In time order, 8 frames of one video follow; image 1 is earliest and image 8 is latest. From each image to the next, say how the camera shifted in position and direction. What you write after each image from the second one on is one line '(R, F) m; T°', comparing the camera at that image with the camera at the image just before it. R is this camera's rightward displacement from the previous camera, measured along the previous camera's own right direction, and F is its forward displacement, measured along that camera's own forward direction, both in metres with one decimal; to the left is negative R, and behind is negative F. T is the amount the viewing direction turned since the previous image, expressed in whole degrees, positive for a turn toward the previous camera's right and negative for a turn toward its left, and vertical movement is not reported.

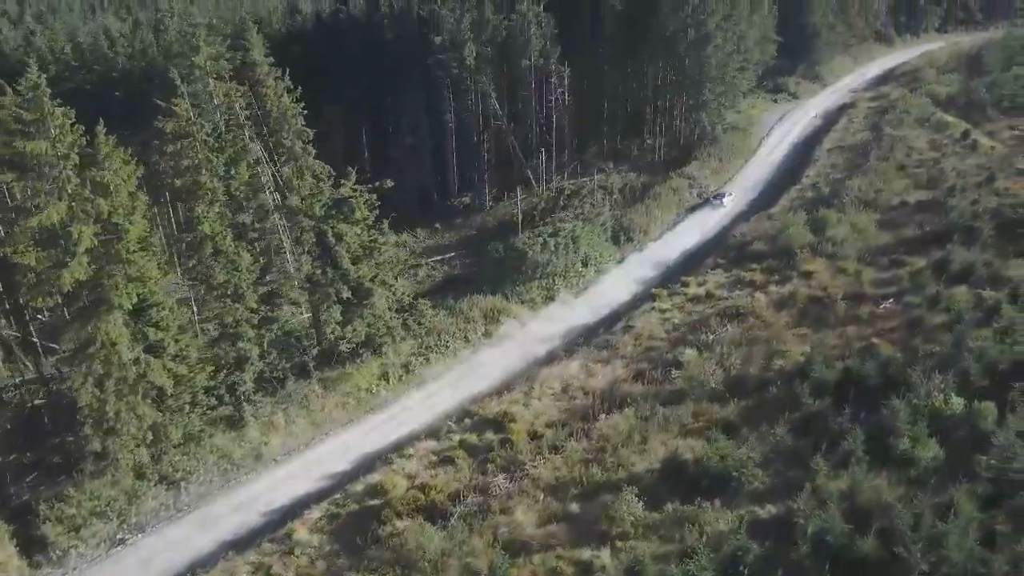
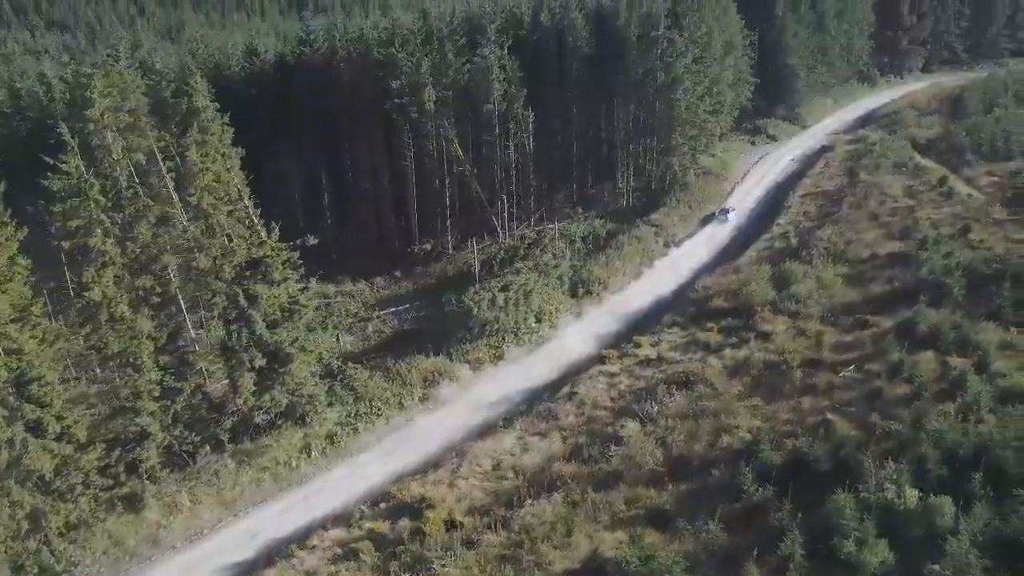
(+1.6, +1.4) m; 0°
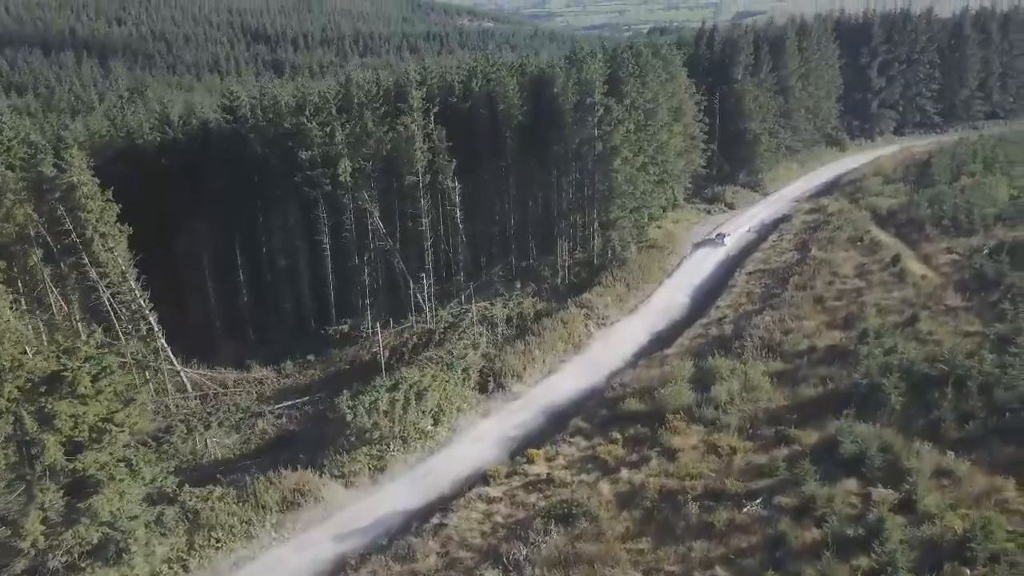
(+2.9, +2.6) m; 0°
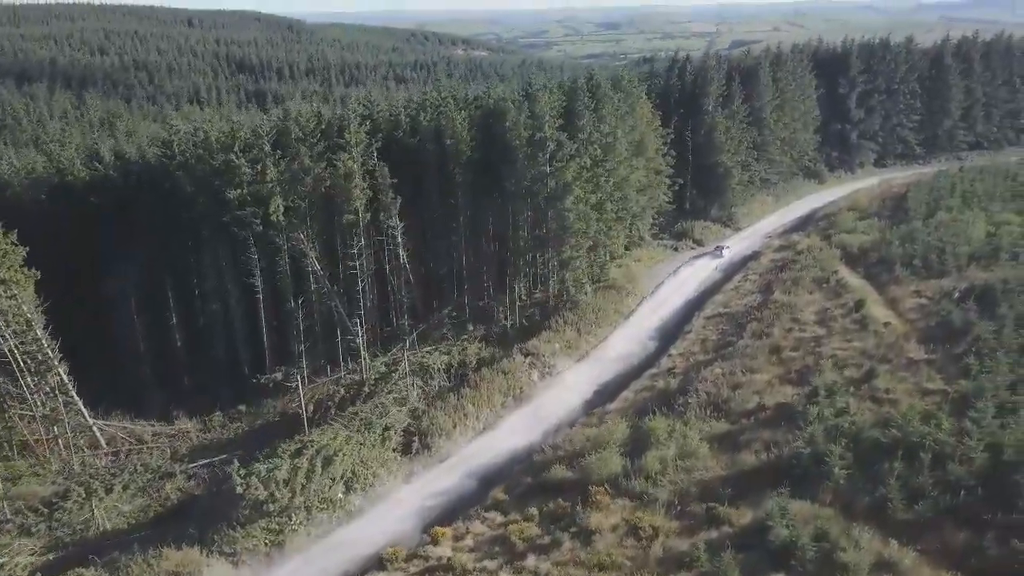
(+2.0, +1.8) m; 0°
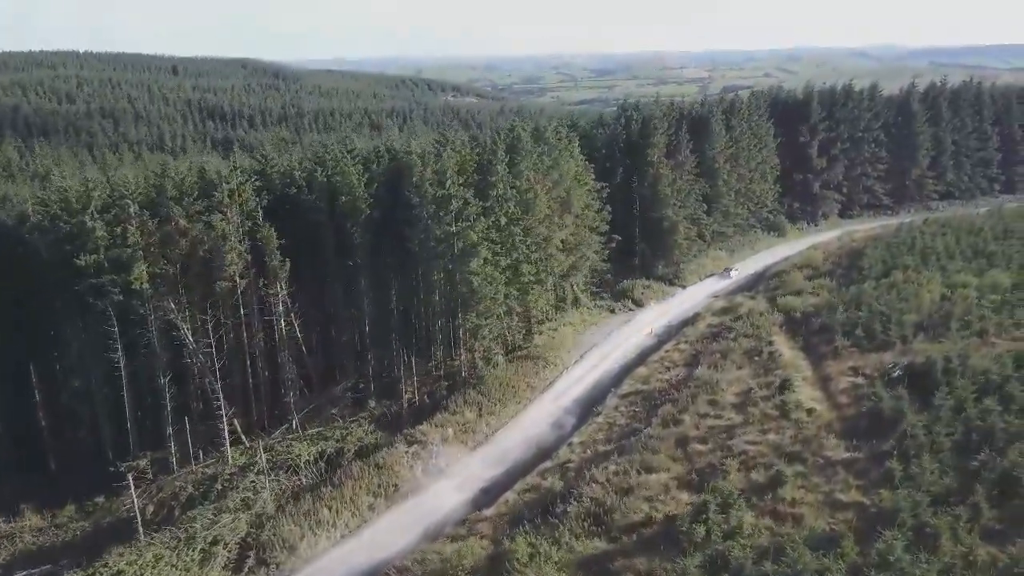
(+3.4, +3.0) m; 0°
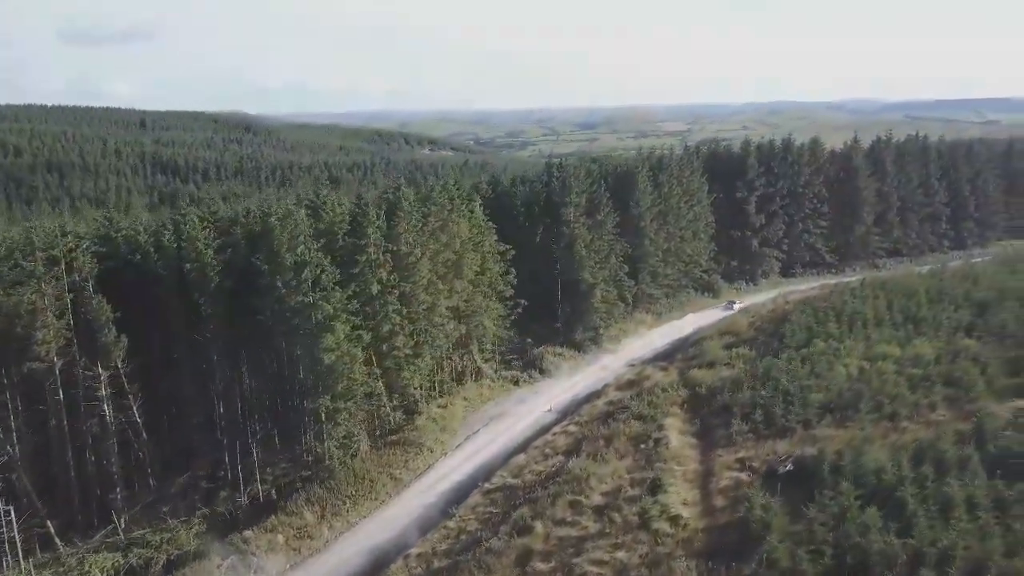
(+3.9, +2.8) m; +1°
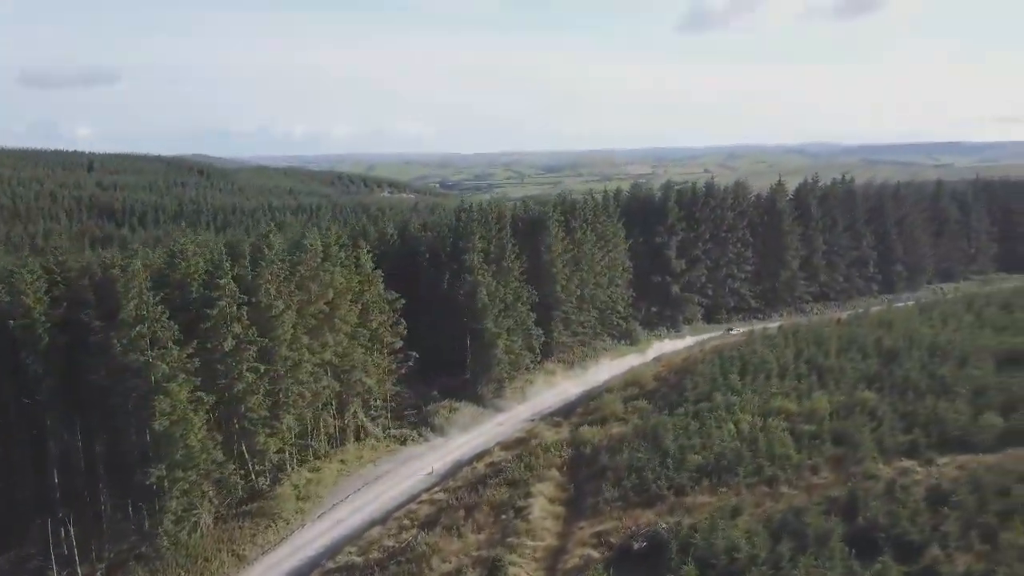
(+3.2, +1.7) m; +2°
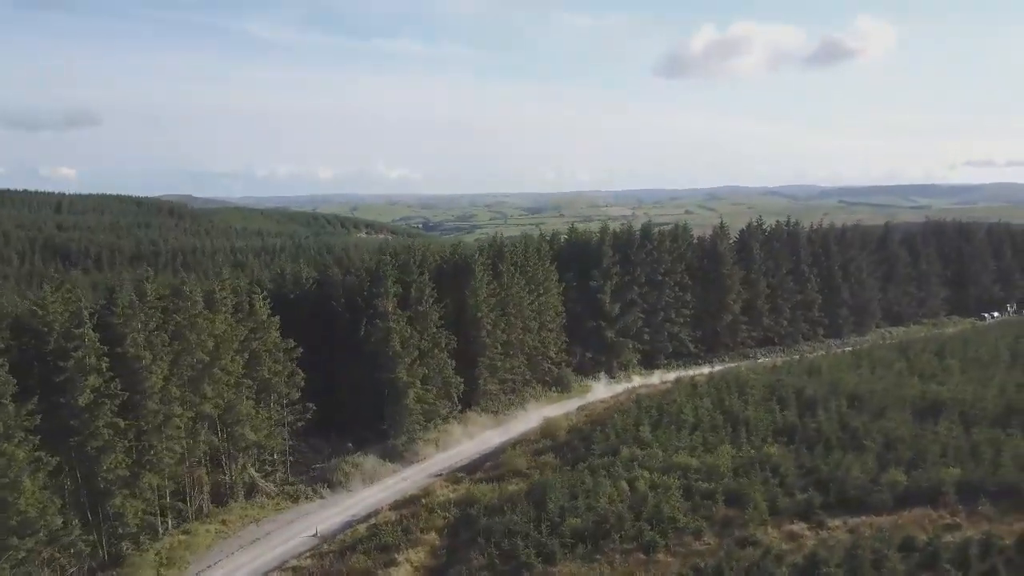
(+3.2, +1.3) m; +1°
